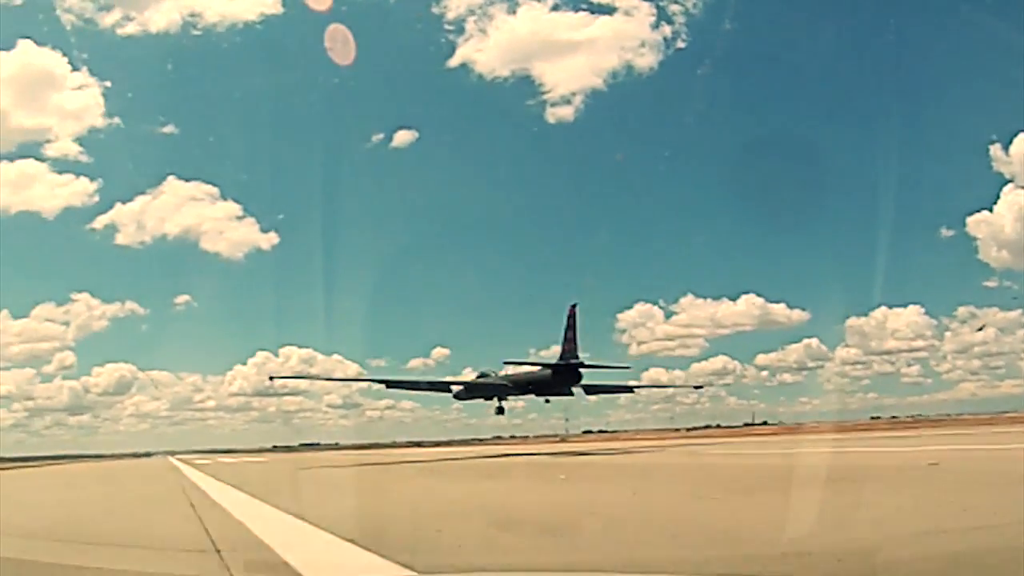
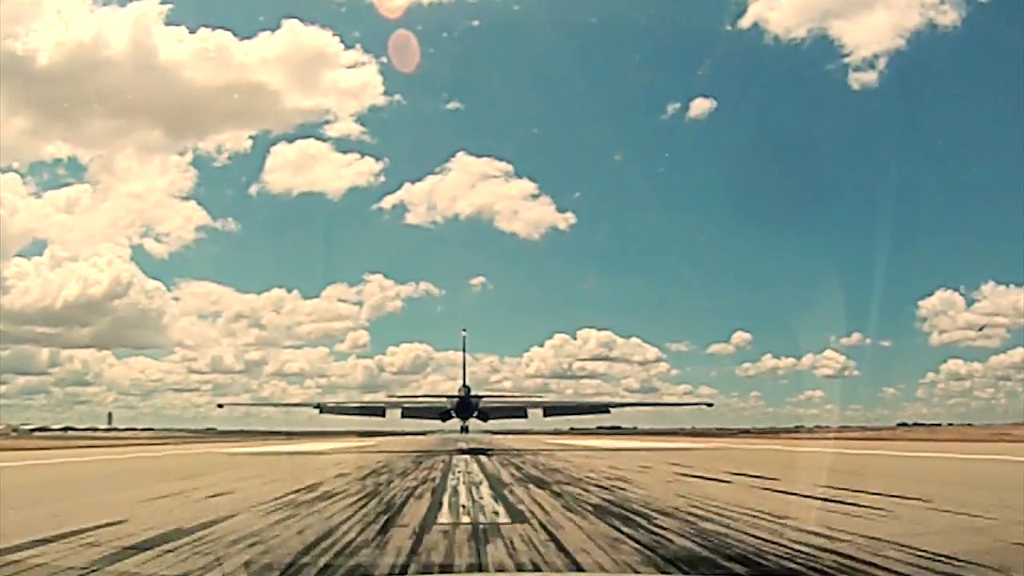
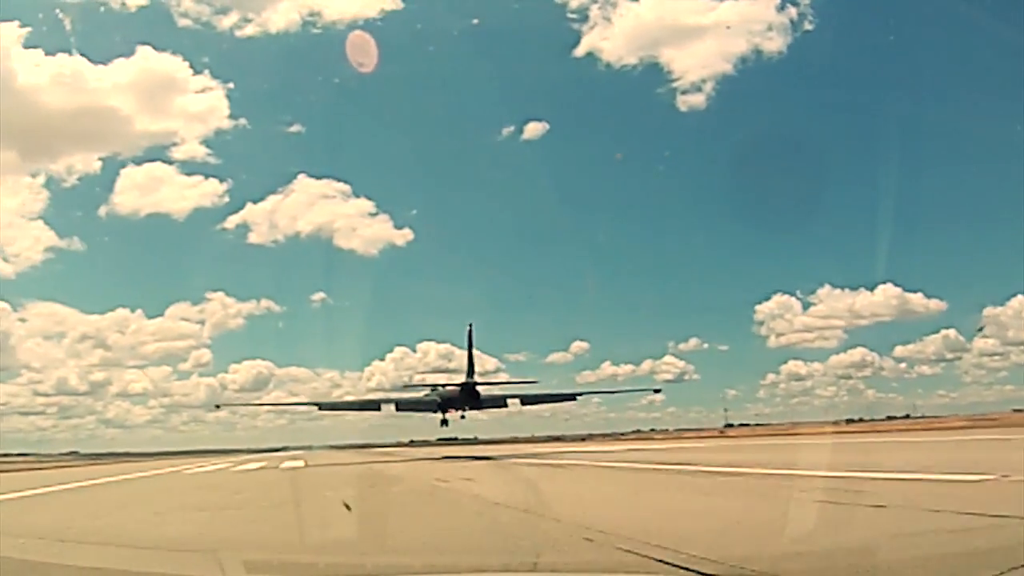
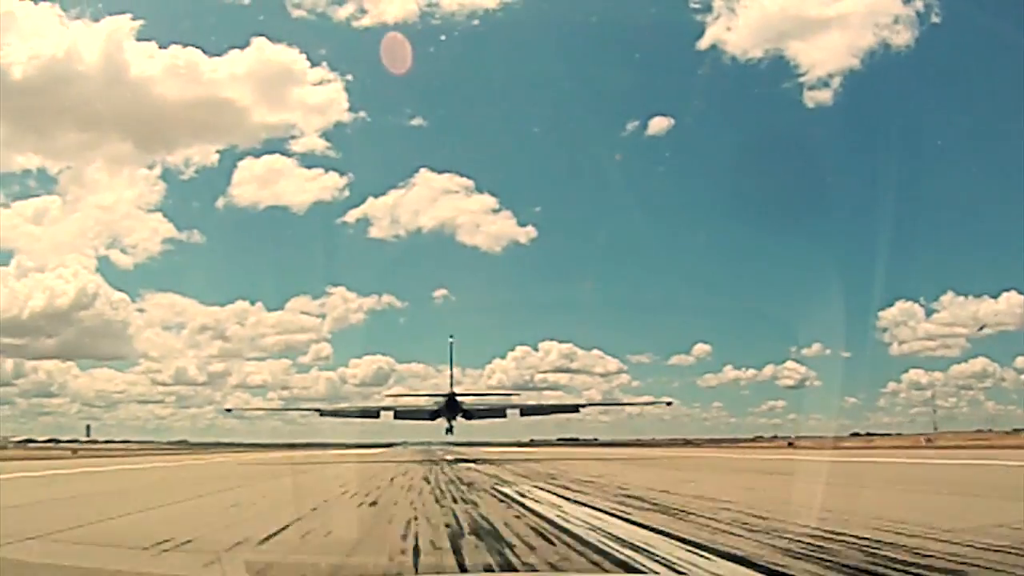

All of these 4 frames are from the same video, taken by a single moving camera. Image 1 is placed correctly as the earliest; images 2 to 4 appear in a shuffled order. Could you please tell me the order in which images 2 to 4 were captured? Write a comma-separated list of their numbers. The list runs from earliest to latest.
3, 4, 2
